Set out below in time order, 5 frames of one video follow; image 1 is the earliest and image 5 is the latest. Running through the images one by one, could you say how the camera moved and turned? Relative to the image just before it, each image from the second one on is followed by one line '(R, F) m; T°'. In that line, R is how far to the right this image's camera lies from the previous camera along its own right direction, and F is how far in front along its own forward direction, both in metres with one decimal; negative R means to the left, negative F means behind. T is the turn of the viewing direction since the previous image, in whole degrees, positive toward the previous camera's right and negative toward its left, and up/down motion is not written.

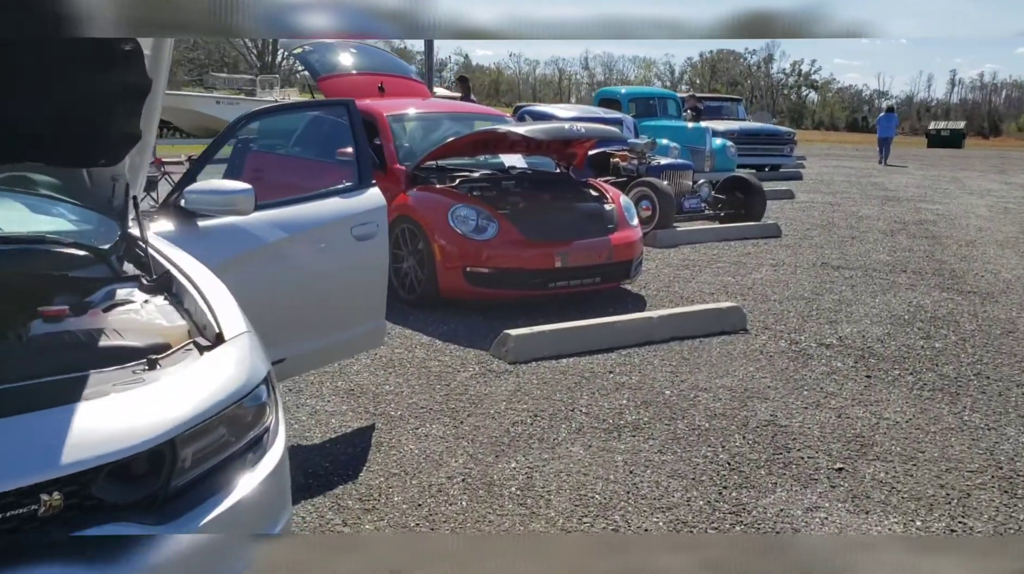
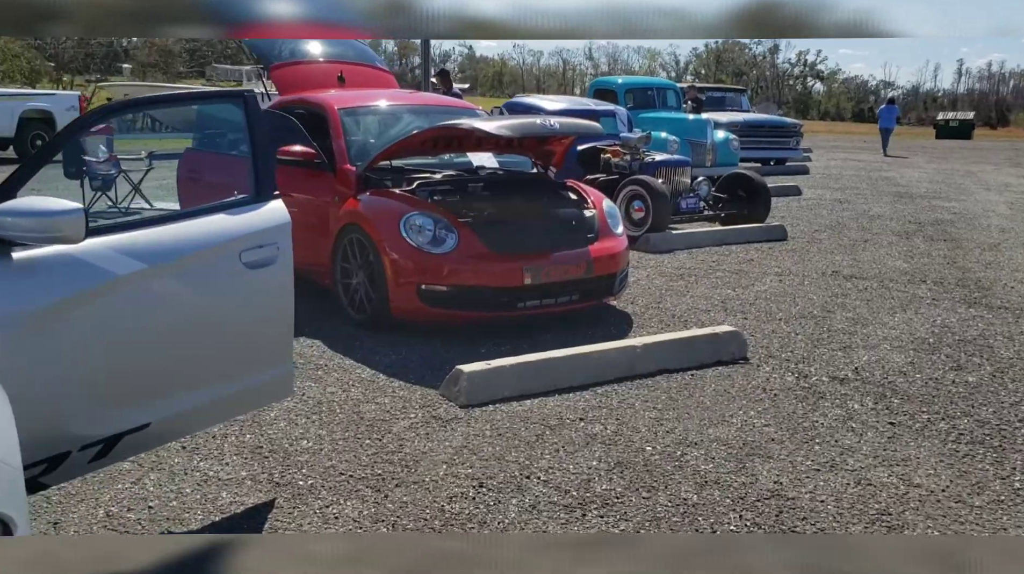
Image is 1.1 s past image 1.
(+0.2, +0.8) m; 0°
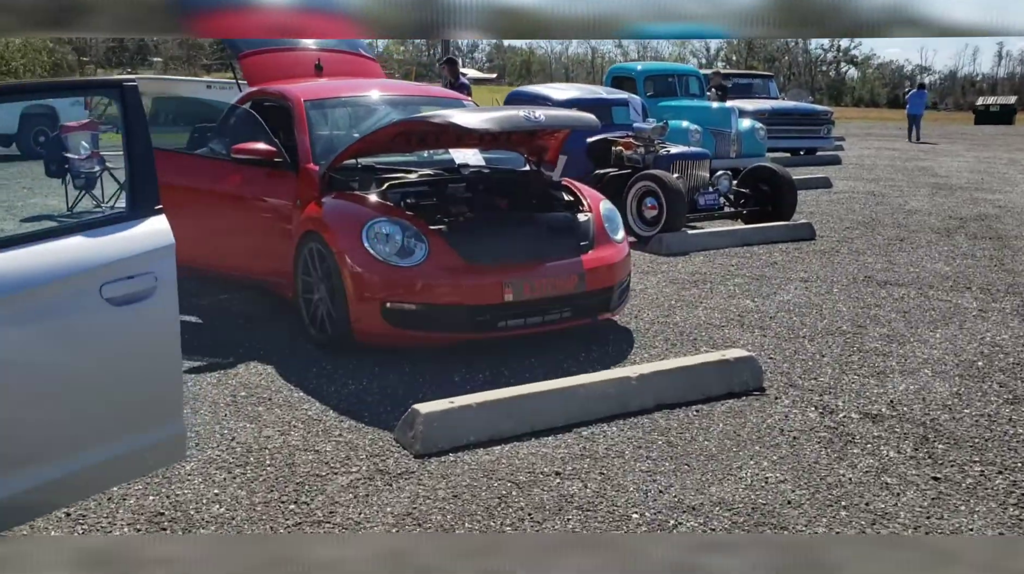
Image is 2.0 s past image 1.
(+0.3, +0.7) m; -2°
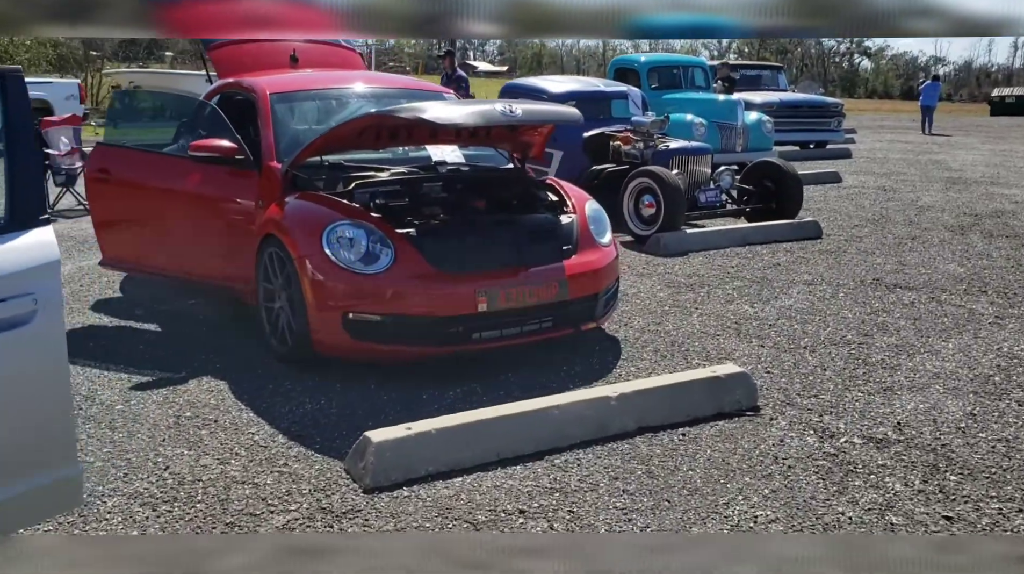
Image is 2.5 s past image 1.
(+0.2, +0.4) m; -1°
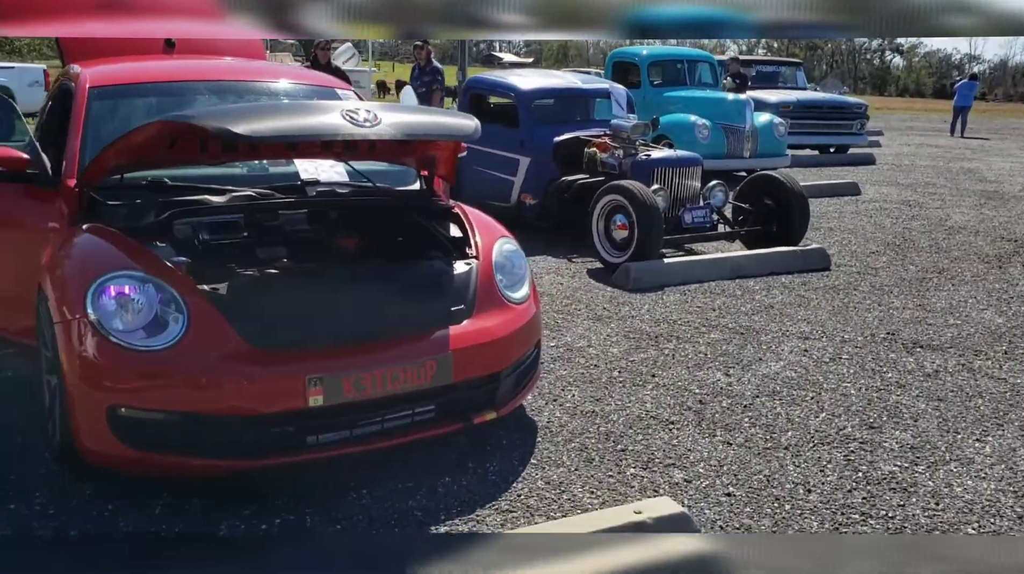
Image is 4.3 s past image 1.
(+0.6, +1.3) m; -1°
